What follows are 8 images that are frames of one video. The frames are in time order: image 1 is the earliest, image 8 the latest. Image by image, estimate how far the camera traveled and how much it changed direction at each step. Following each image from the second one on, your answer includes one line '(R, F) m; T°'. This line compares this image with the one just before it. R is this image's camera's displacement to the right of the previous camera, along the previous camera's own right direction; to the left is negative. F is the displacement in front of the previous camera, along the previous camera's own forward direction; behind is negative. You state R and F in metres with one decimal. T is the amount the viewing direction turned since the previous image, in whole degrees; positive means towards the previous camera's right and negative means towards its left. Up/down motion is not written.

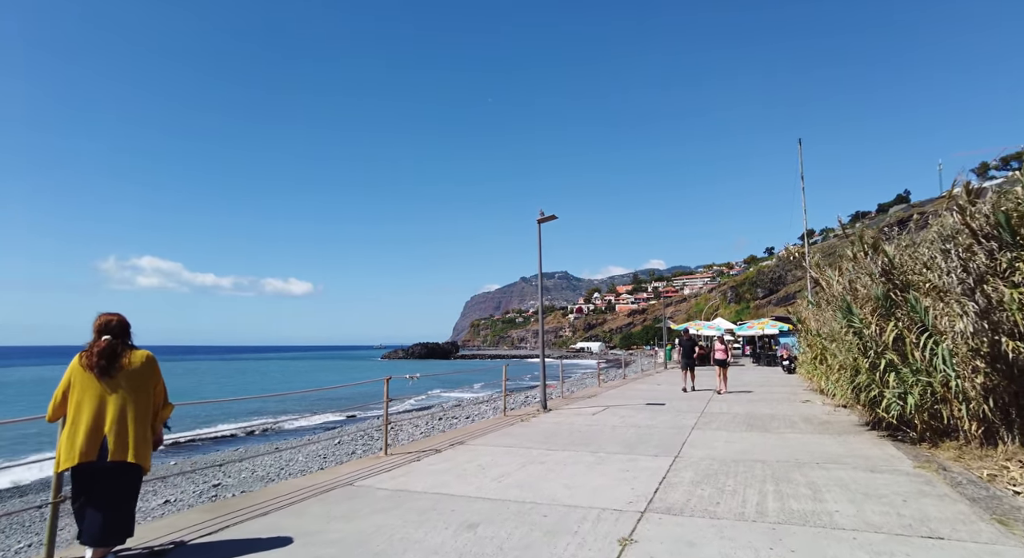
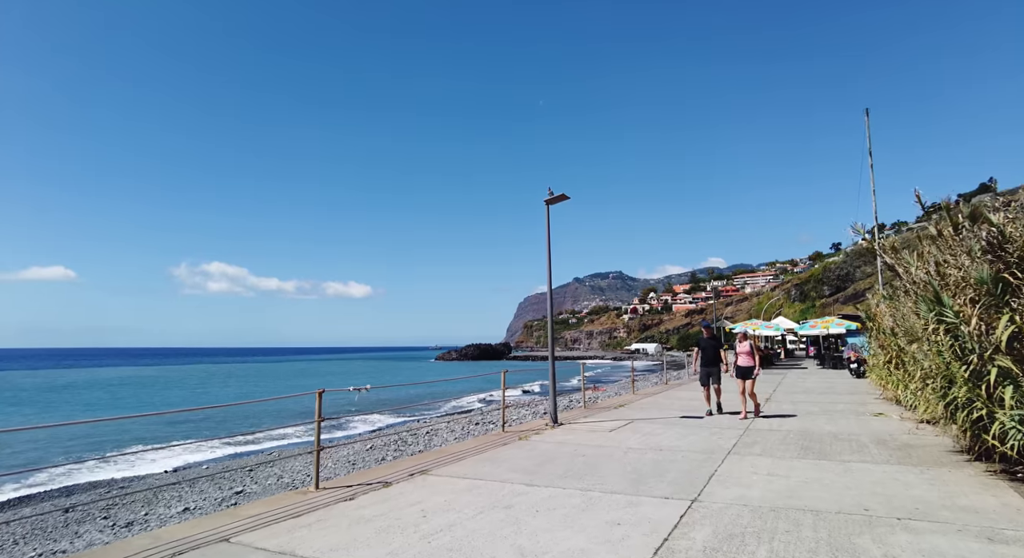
(+0.8, +1.6) m; -5°
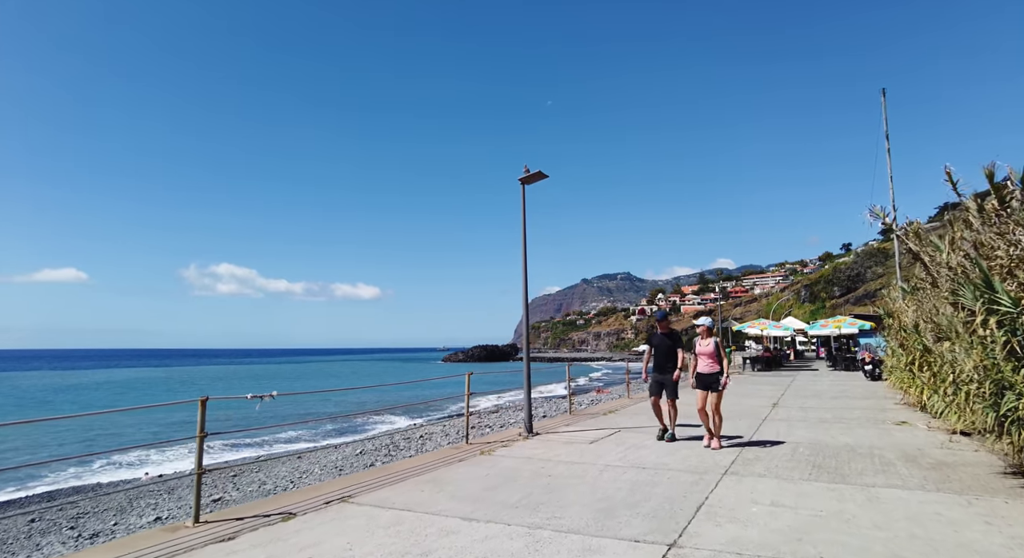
(+0.5, +1.1) m; -1°
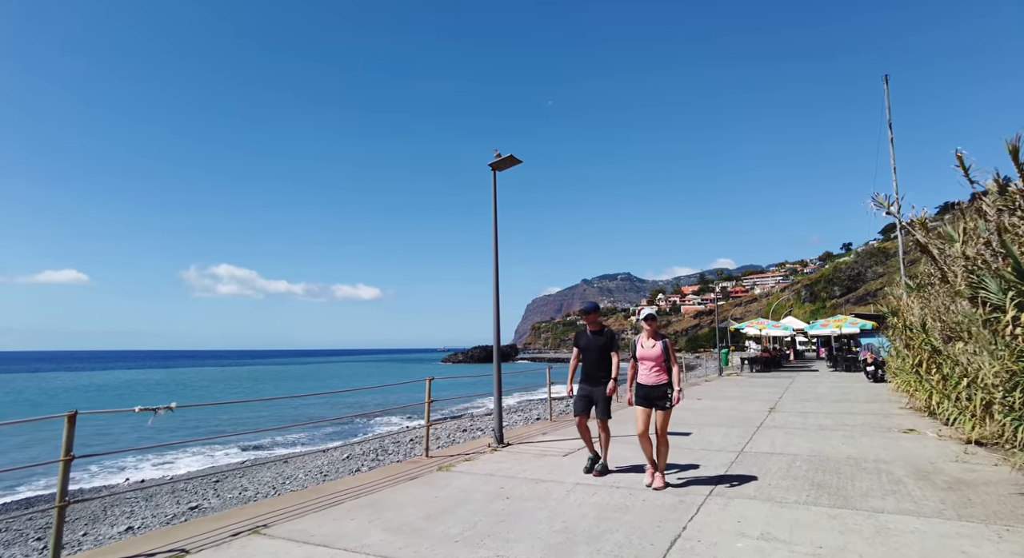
(+0.4, +0.7) m; 0°
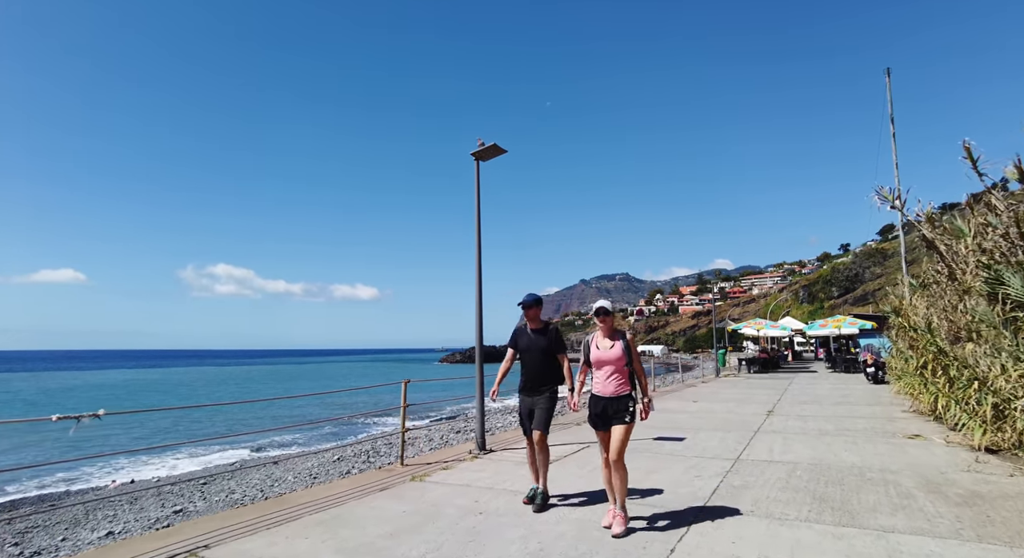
(+0.2, +0.4) m; 0°
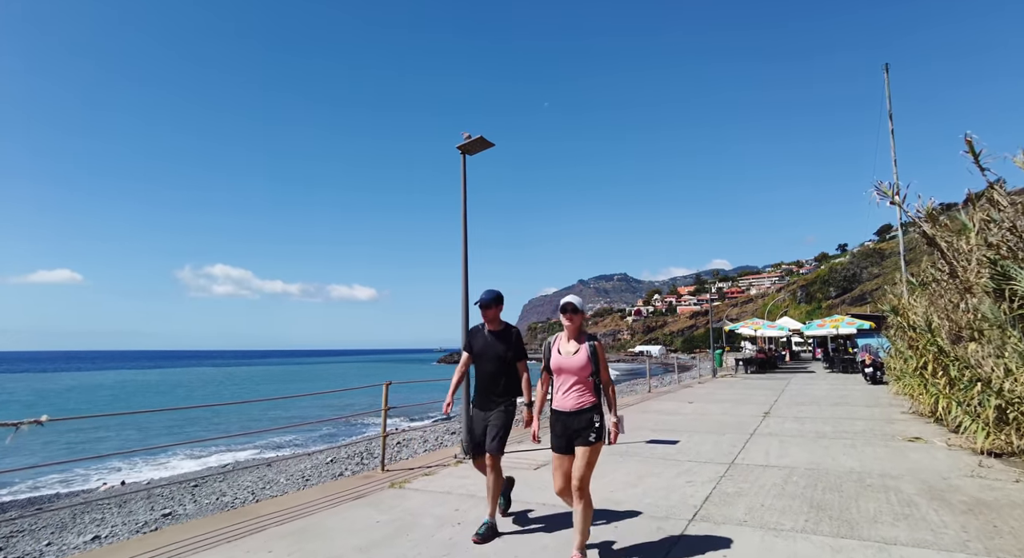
(+0.1, +0.2) m; 0°
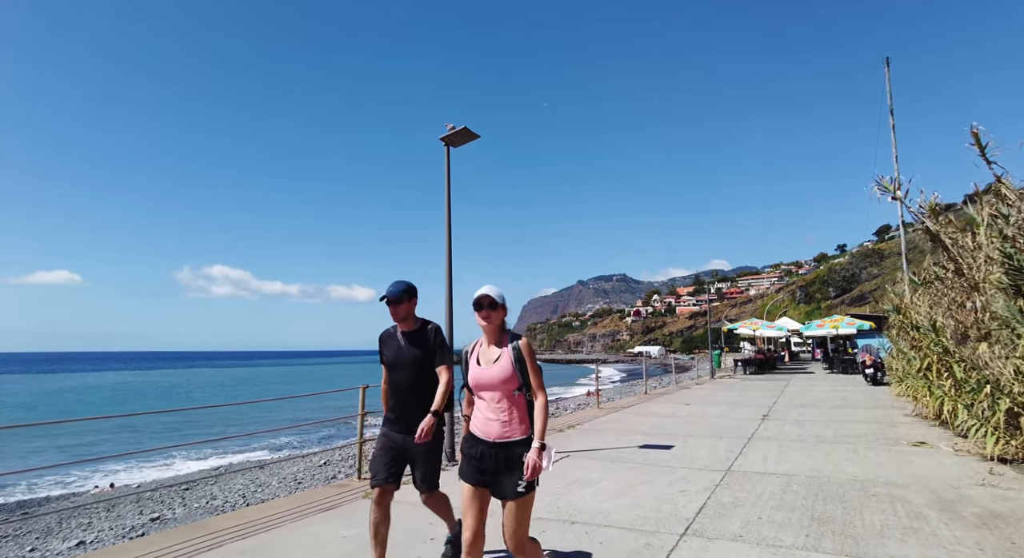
(+0.2, +0.3) m; 0°
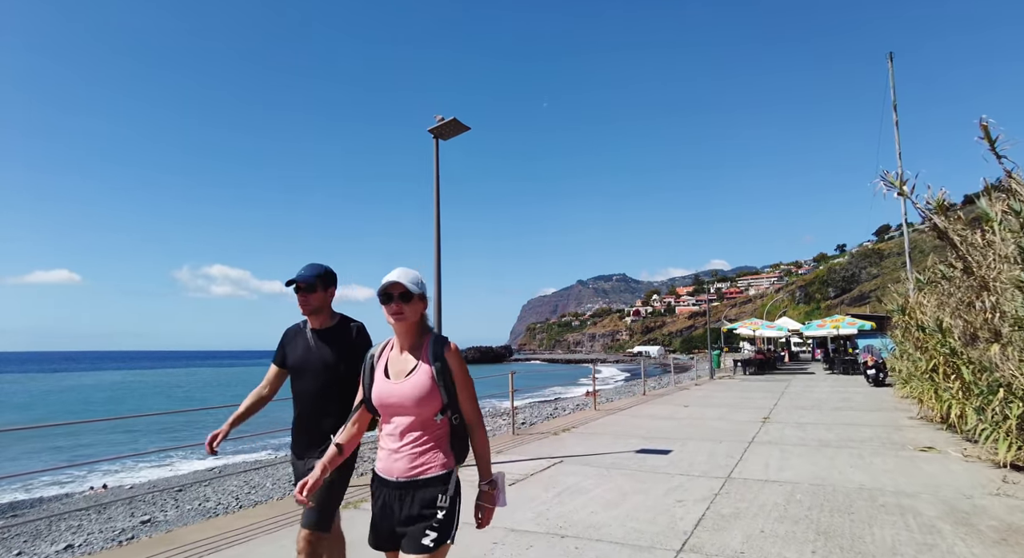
(+0.1, +0.3) m; 0°
